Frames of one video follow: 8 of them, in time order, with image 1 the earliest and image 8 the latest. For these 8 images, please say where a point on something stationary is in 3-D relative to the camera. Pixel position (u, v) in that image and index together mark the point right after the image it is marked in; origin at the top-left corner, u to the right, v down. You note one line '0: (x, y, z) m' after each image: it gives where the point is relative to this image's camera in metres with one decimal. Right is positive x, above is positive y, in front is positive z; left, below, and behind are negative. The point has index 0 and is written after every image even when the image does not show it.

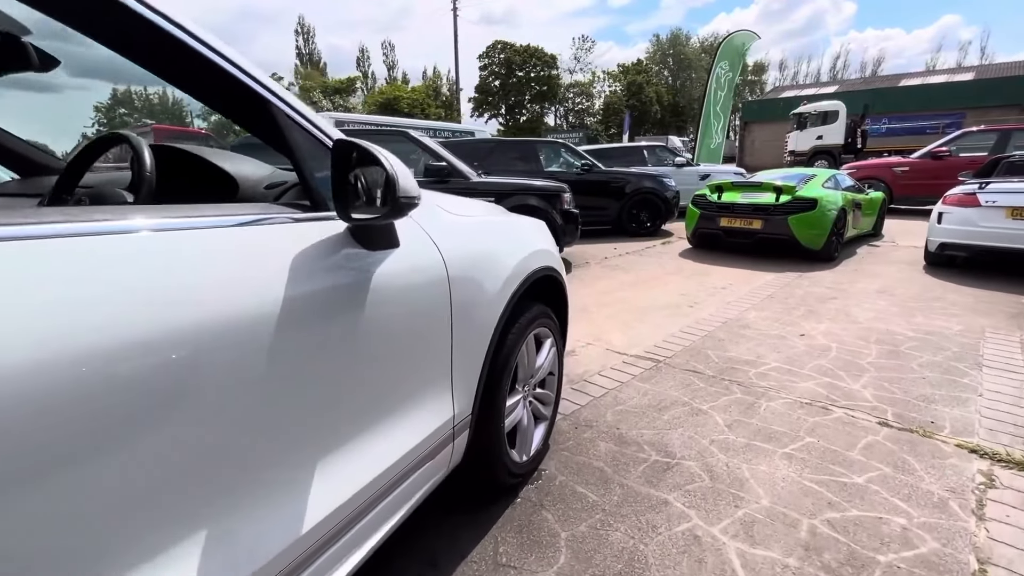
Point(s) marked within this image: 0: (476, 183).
0: (-0.6, +1.5, +6.8) m
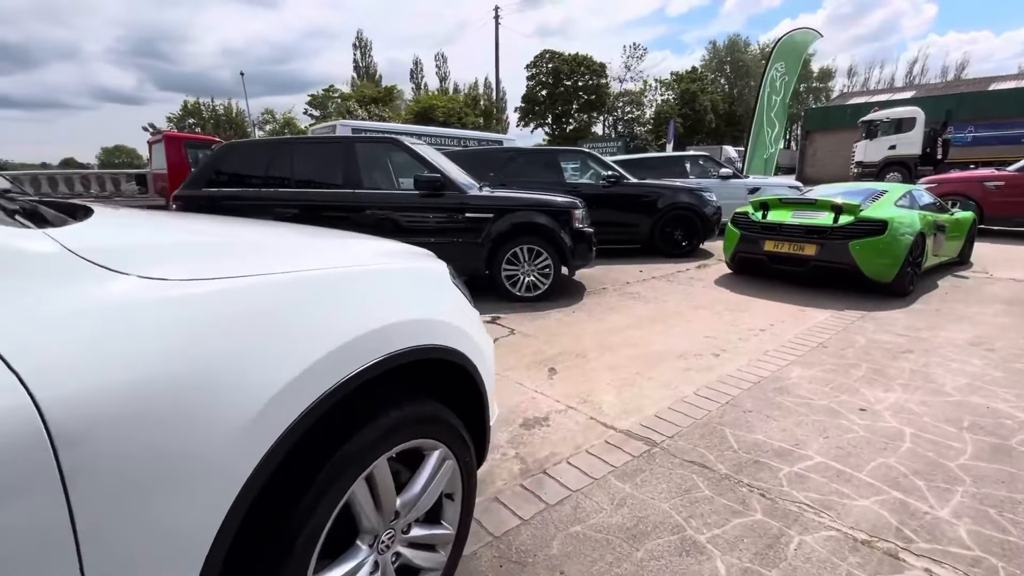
0: (-0.5, +1.1, +6.0) m
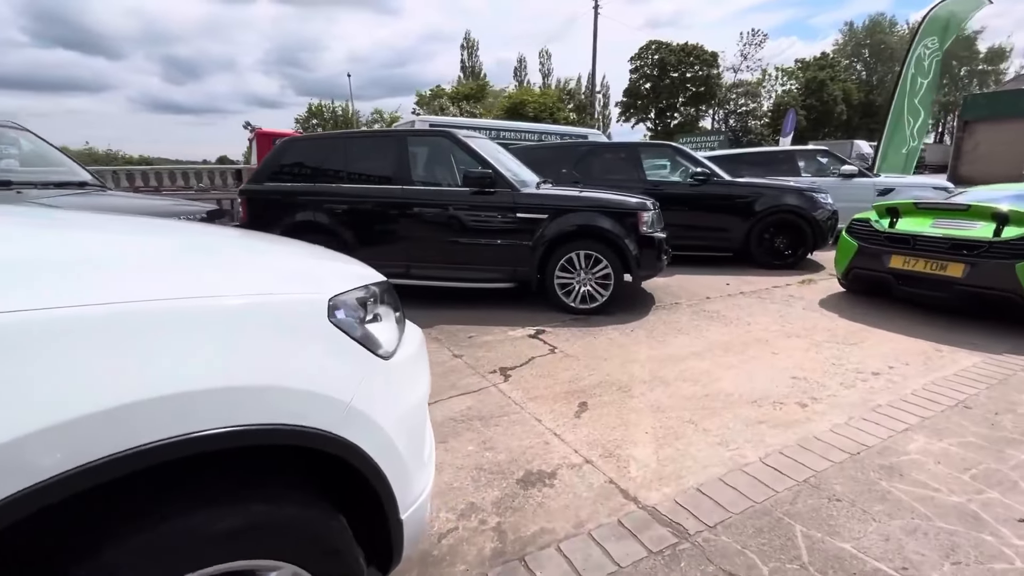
0: (+0.1, +1.0, +5.5) m
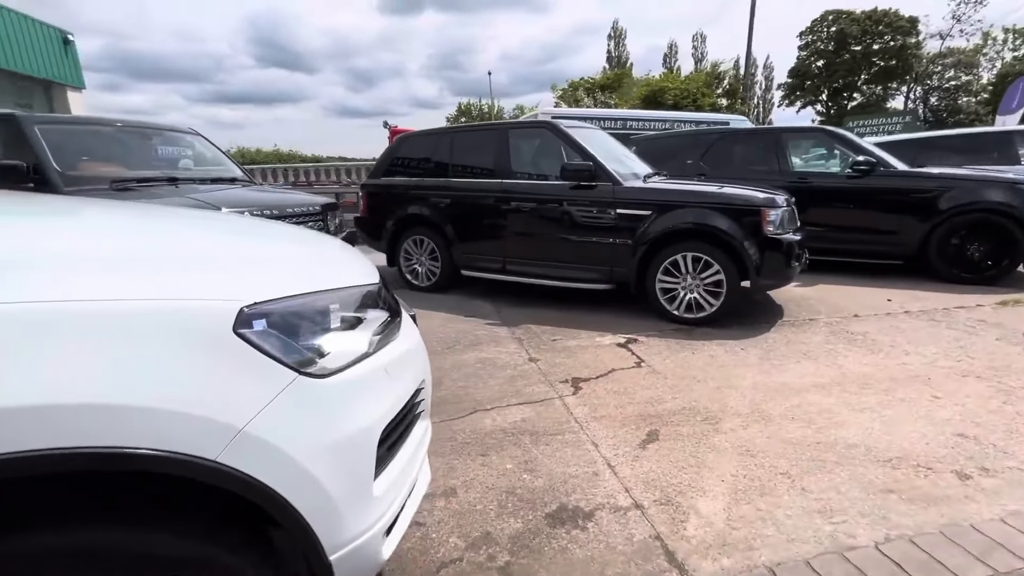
0: (+1.2, +1.0, +5.0) m
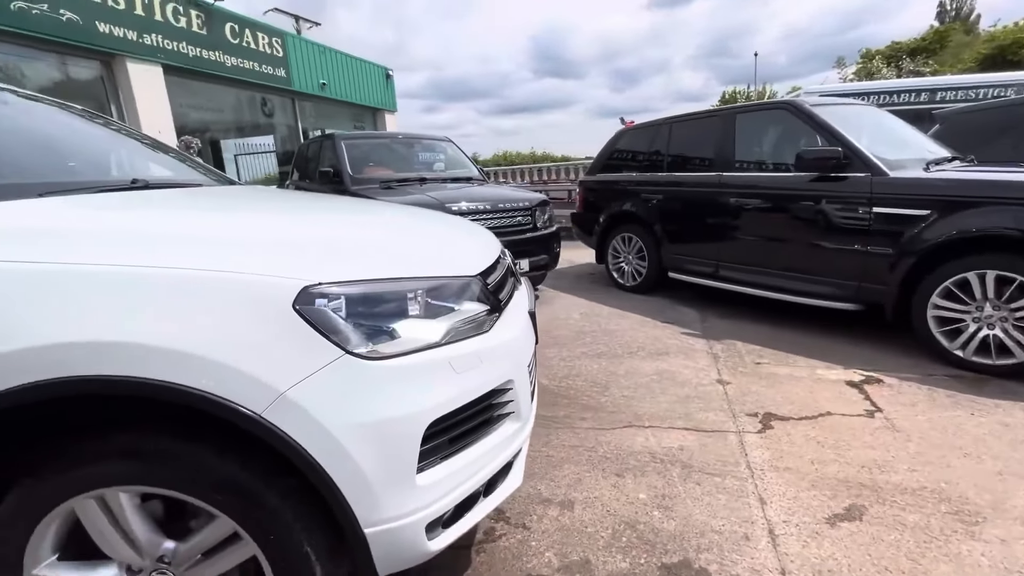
0: (+3.0, +0.8, +3.8) m
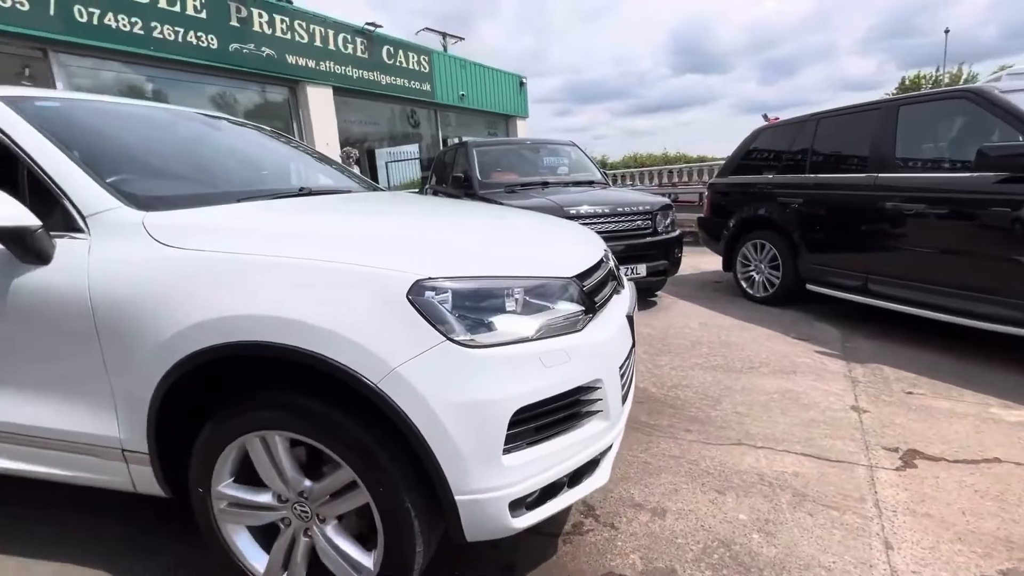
0: (+3.8, +0.6, +3.0) m
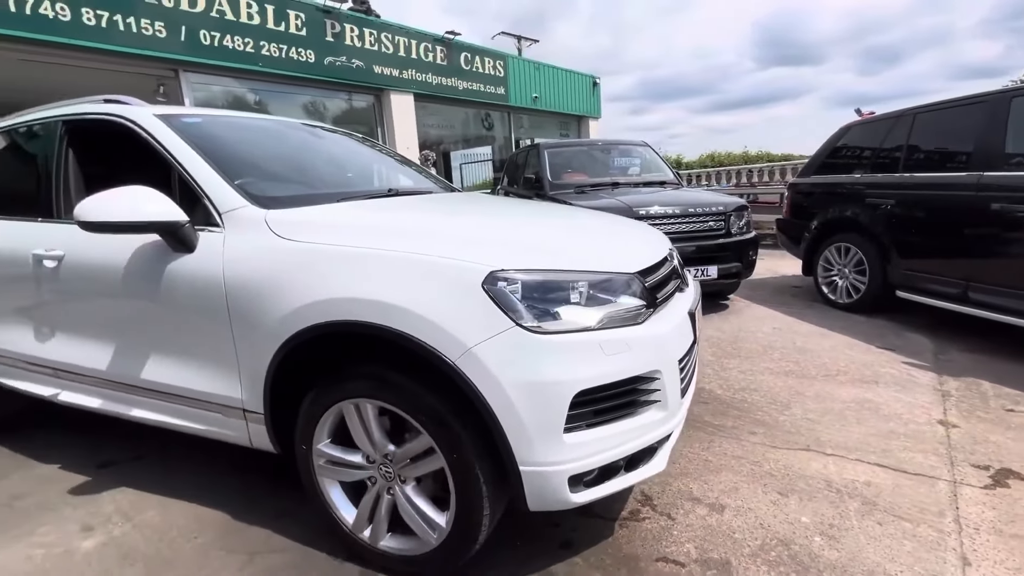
0: (+4.2, +0.6, +2.6) m
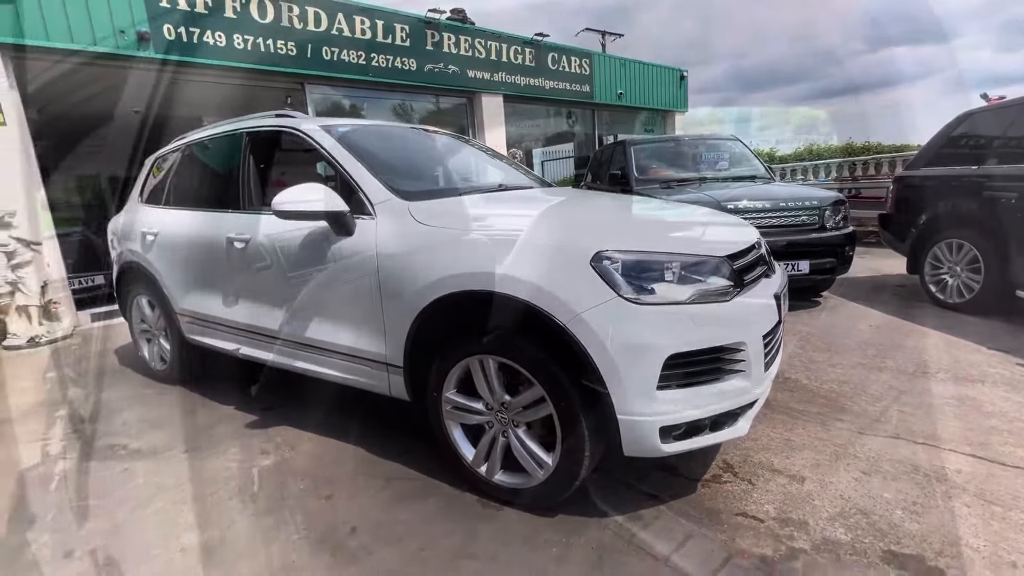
0: (+4.7, +0.5, +2.2) m
